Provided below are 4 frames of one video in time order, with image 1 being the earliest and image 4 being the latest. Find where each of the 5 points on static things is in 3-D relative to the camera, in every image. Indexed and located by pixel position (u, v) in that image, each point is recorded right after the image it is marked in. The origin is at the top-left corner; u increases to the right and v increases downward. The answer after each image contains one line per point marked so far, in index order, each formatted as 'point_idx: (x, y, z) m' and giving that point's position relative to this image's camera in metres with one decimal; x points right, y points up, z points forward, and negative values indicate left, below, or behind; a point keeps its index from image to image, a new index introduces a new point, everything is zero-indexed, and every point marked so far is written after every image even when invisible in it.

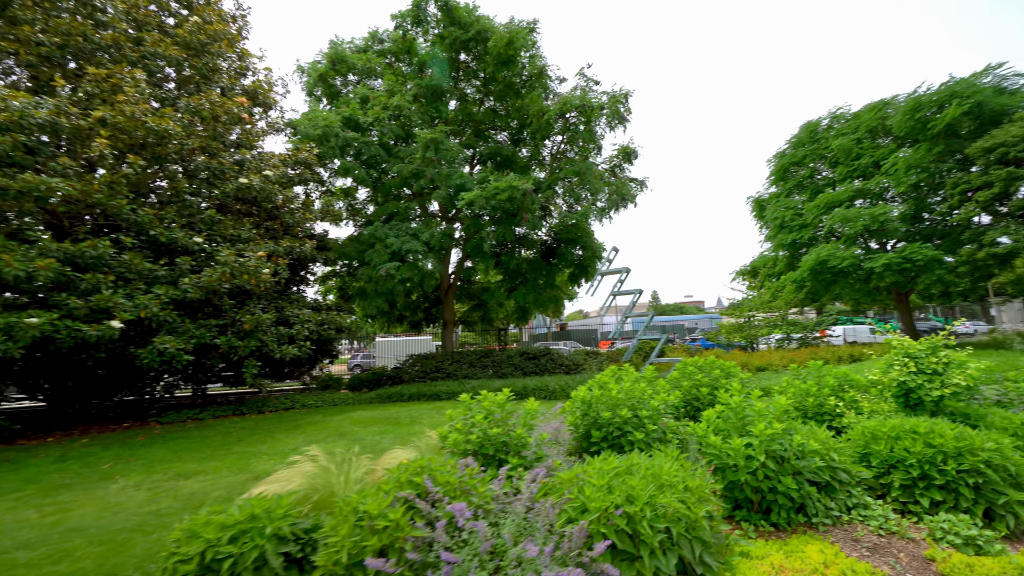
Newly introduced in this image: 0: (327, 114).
0: (-5.8, +5.5, +14.2) m
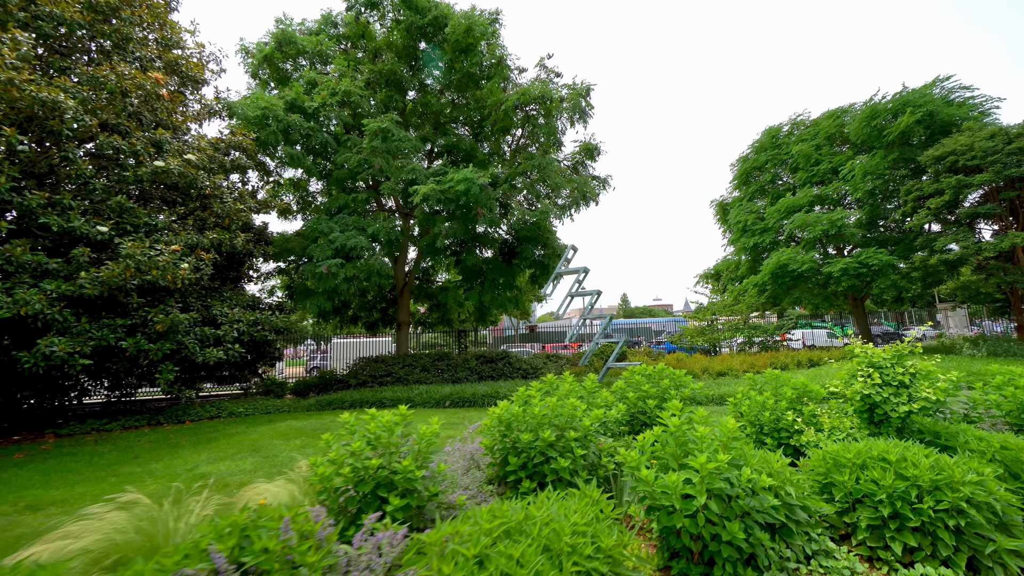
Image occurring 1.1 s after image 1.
0: (-7.1, +5.5, +13.1) m
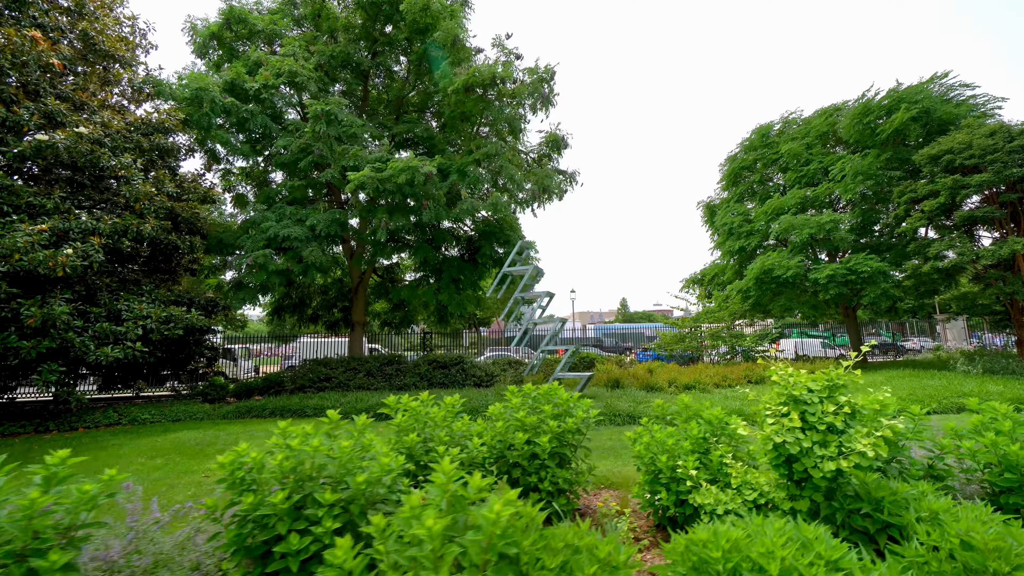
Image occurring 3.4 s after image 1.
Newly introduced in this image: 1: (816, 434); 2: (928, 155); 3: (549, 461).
0: (-8.3, +5.7, +12.1) m
1: (+1.8, -0.8, +2.6) m
2: (+13.6, +4.3, +14.6) m
3: (+0.3, -1.4, +3.6) m
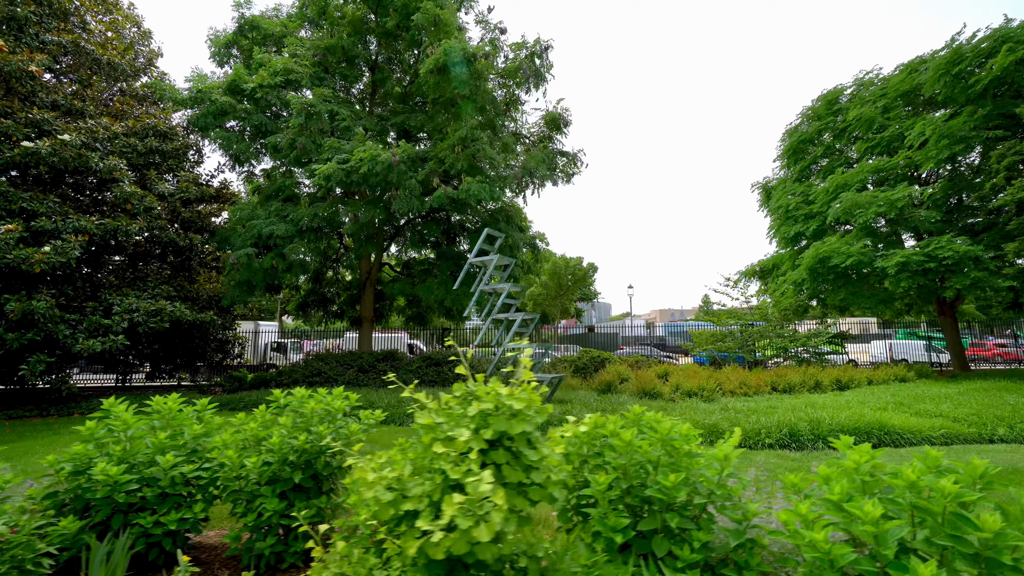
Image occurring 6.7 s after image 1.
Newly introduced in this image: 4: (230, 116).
0: (-8.6, +5.8, +12.6) m
1: (-0.2, -0.7, +1.6) m
2: (+13.4, +4.6, +11.4) m
3: (-1.5, -1.2, +2.8) m
4: (-7.8, +4.7, +12.4) m
